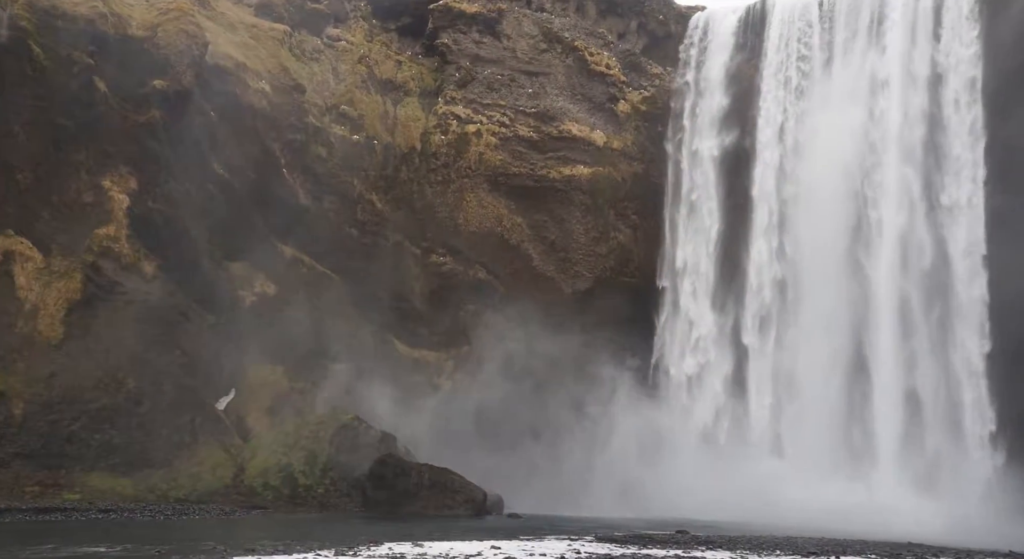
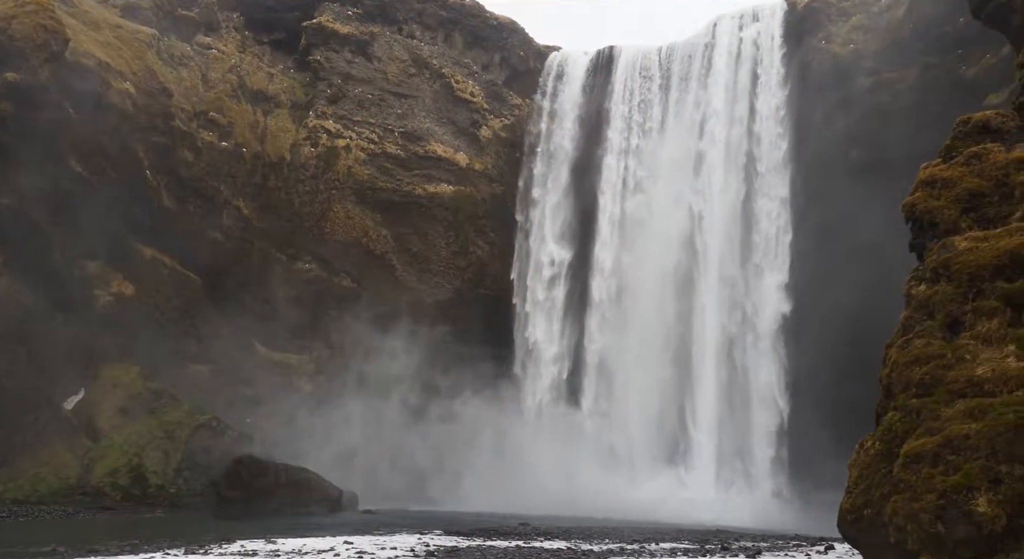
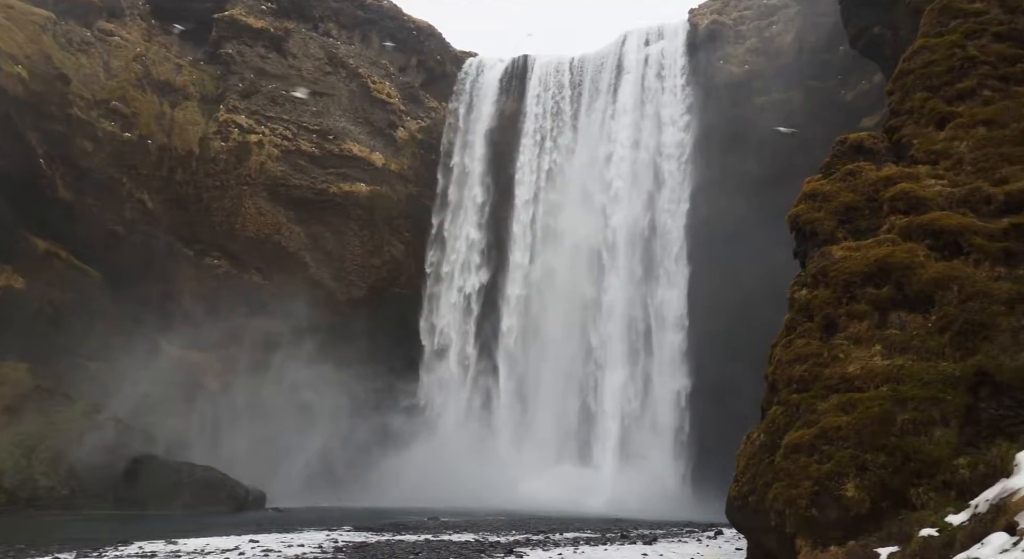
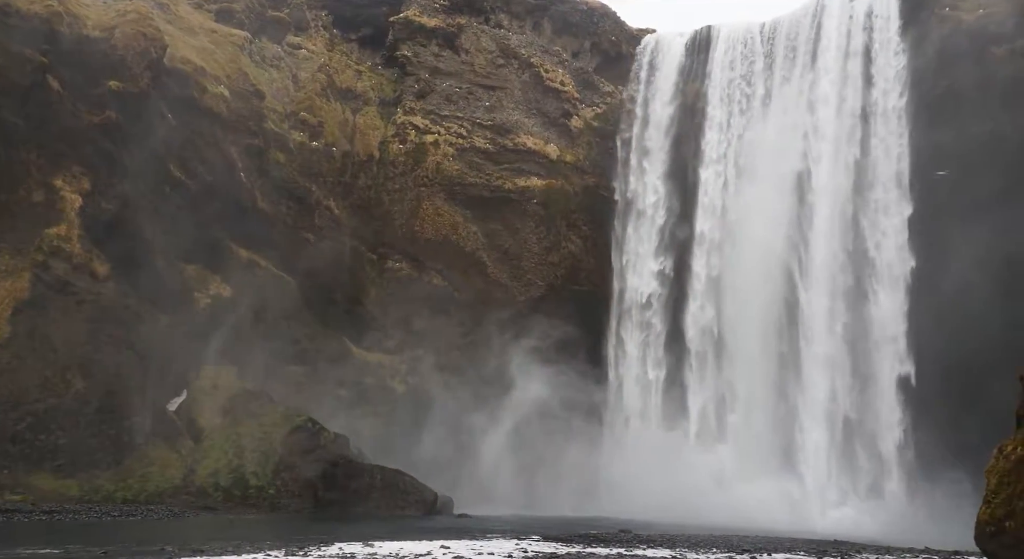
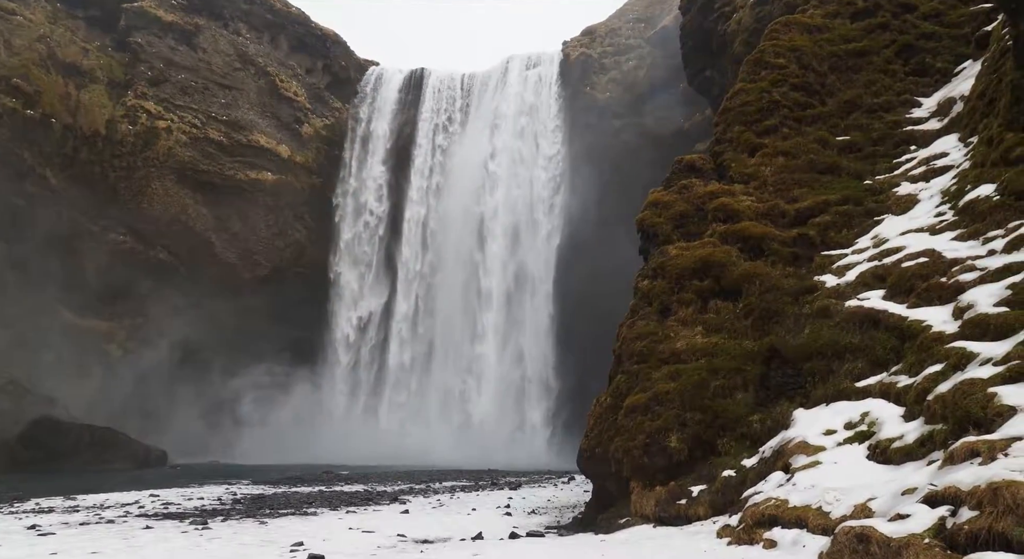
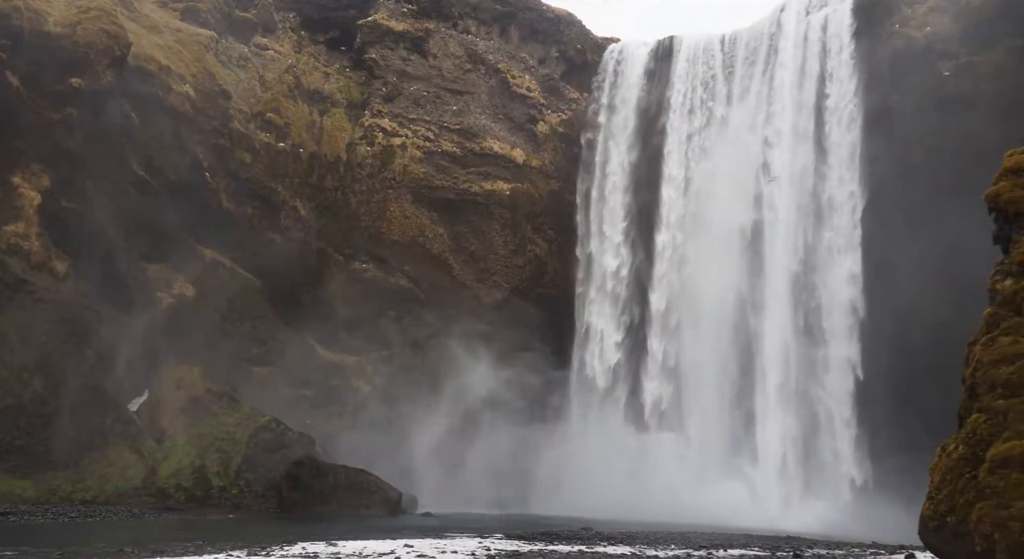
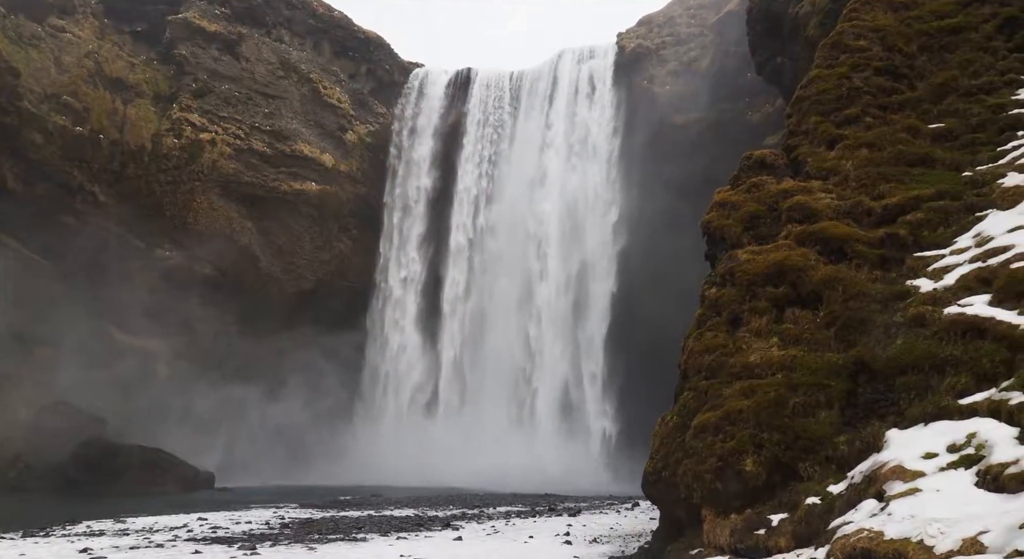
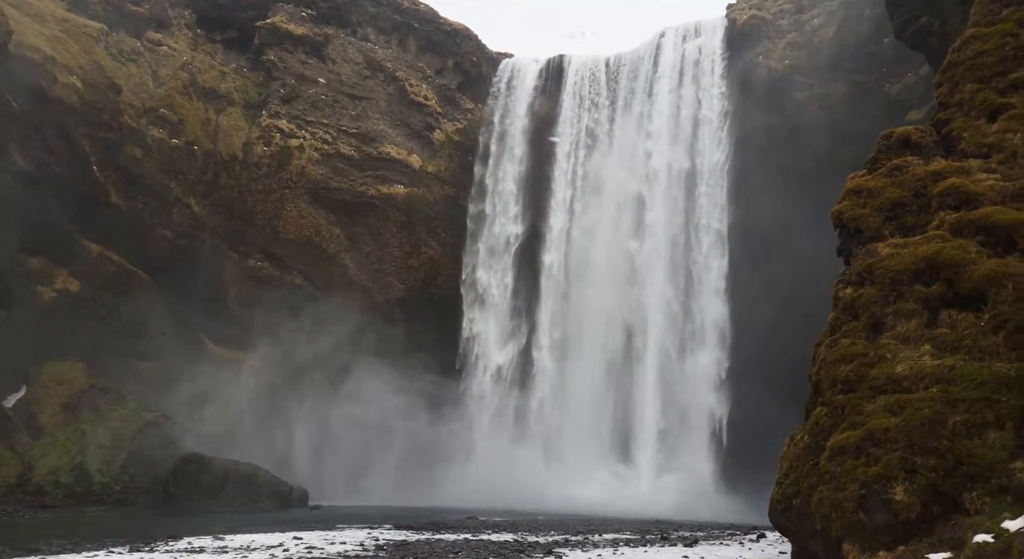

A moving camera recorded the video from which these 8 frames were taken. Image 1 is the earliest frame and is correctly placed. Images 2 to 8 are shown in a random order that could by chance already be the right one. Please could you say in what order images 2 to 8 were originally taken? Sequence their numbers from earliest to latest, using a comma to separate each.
4, 6, 2, 8, 3, 7, 5
